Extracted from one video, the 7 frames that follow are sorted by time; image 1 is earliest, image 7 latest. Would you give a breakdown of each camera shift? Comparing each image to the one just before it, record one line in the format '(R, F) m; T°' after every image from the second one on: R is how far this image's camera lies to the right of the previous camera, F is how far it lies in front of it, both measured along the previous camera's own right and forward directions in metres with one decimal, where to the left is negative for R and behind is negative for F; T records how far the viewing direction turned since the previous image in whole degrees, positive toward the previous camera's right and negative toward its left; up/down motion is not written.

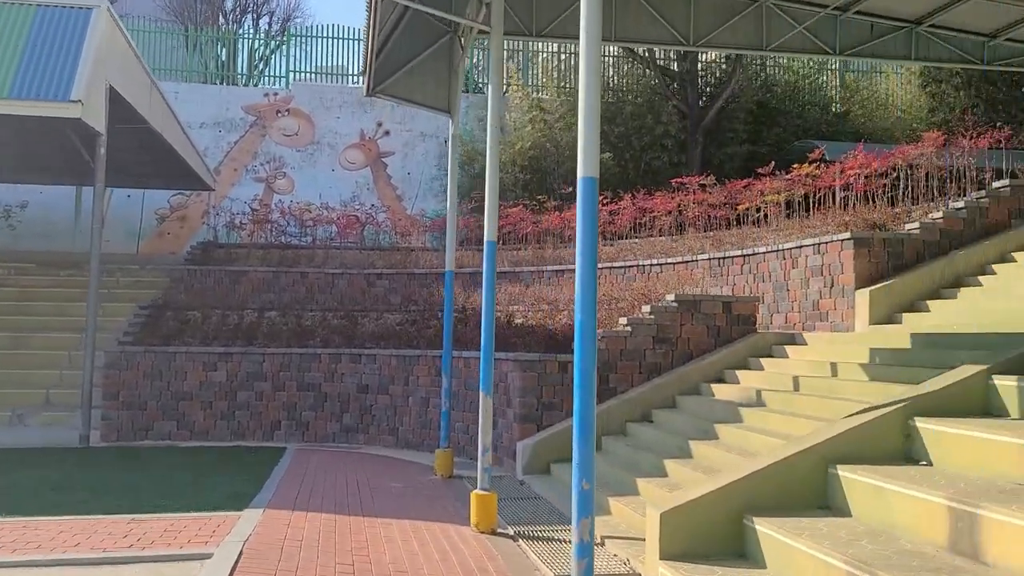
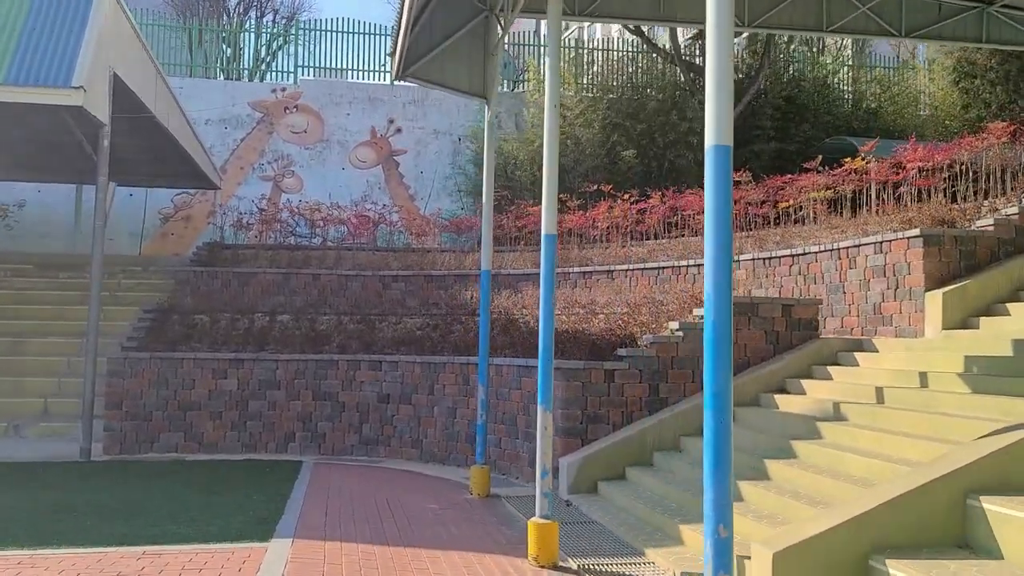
(-0.3, +0.6) m; 0°
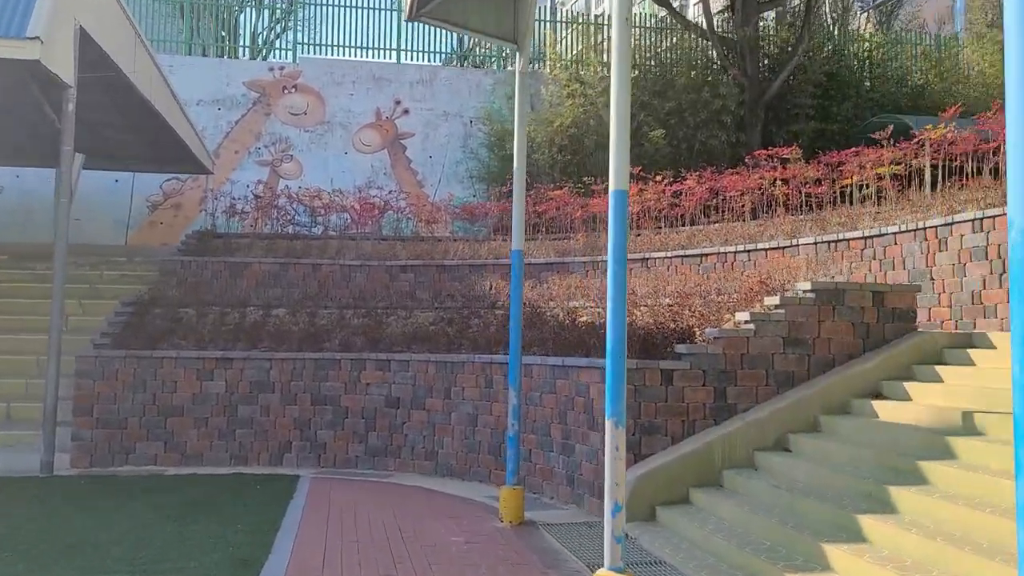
(-0.2, +1.1) m; 0°
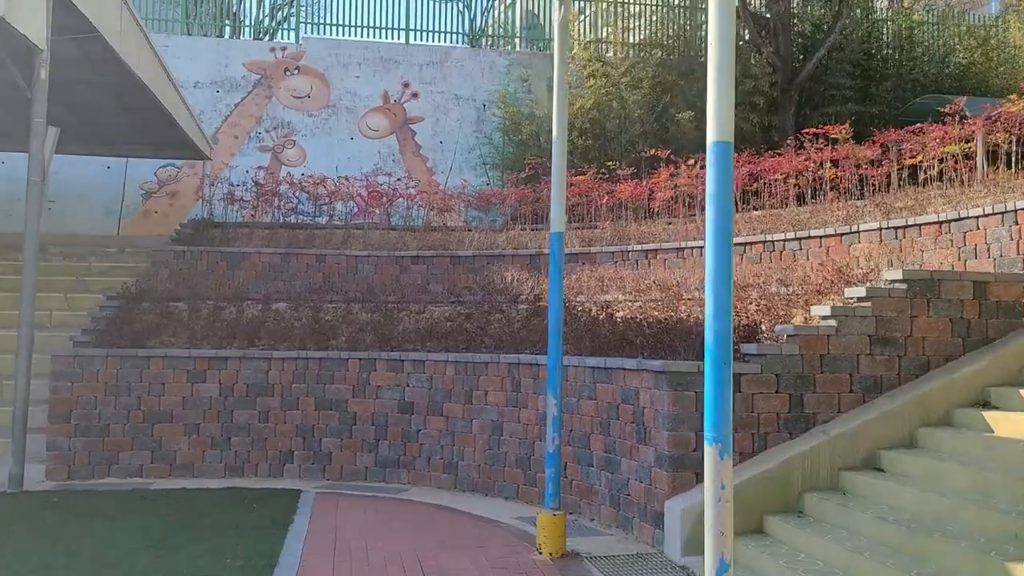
(-0.2, +0.8) m; 0°
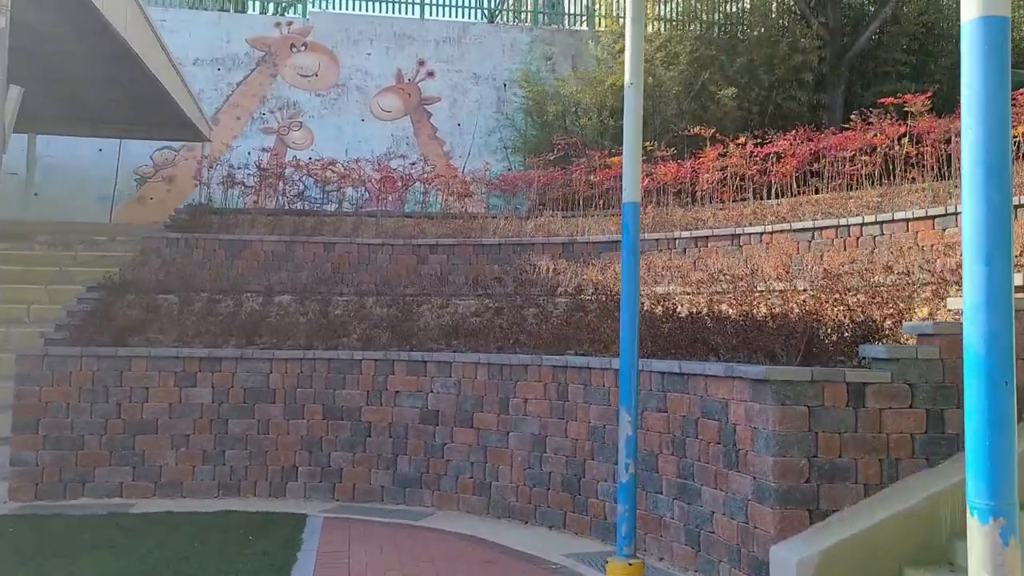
(-0.2, +1.0) m; 0°
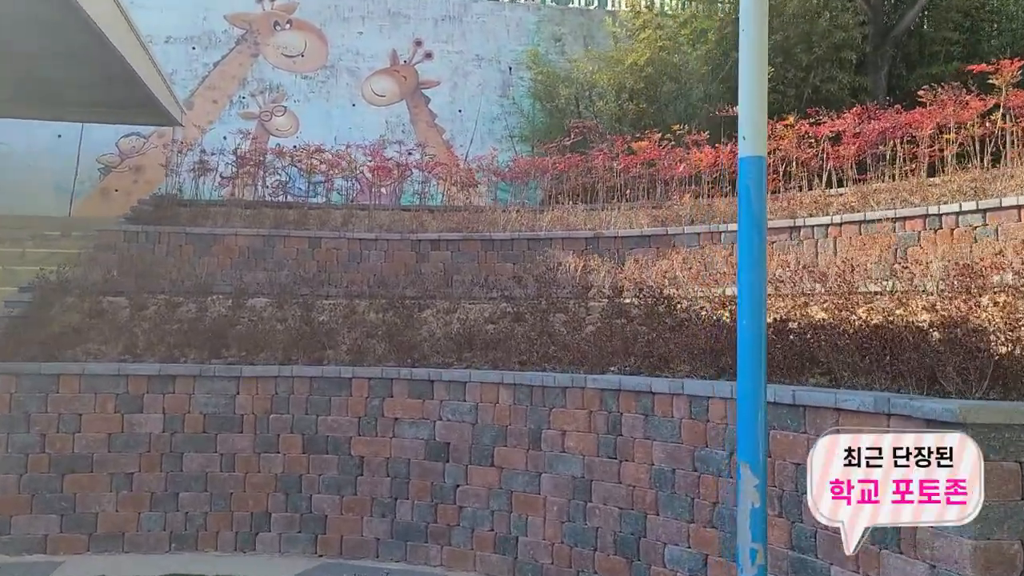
(-0.2, +1.2) m; +1°
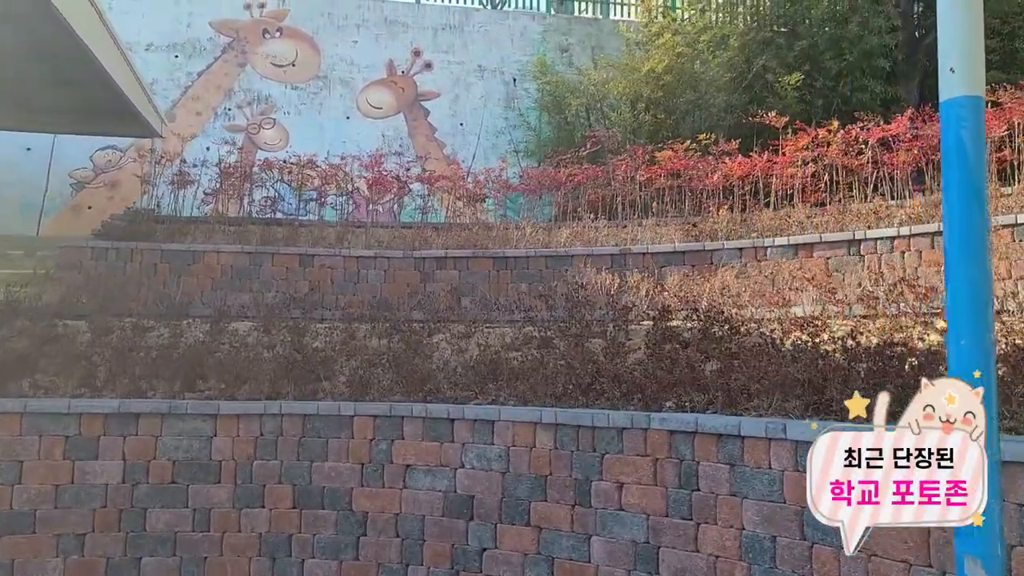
(-0.2, +0.8) m; +1°
